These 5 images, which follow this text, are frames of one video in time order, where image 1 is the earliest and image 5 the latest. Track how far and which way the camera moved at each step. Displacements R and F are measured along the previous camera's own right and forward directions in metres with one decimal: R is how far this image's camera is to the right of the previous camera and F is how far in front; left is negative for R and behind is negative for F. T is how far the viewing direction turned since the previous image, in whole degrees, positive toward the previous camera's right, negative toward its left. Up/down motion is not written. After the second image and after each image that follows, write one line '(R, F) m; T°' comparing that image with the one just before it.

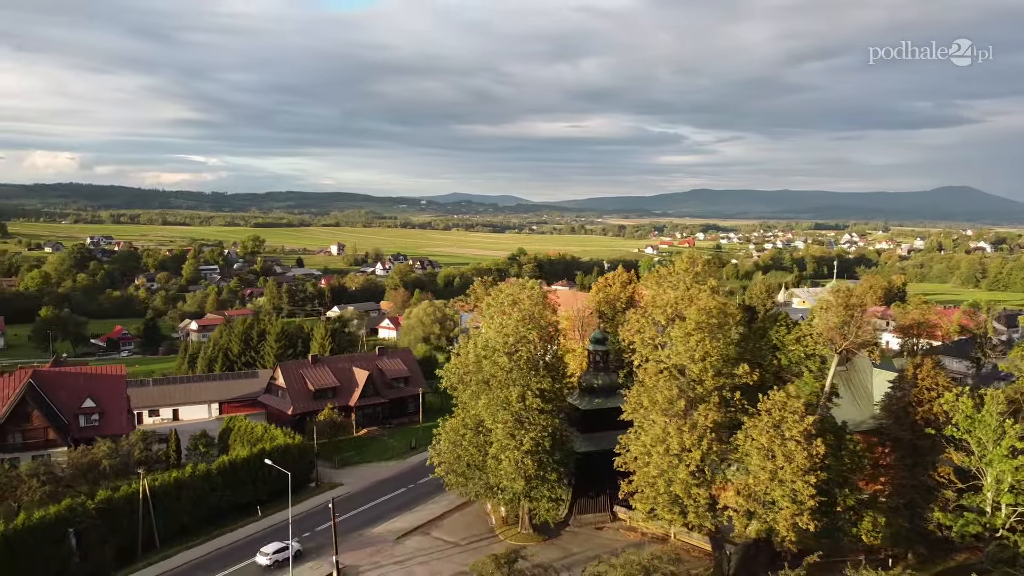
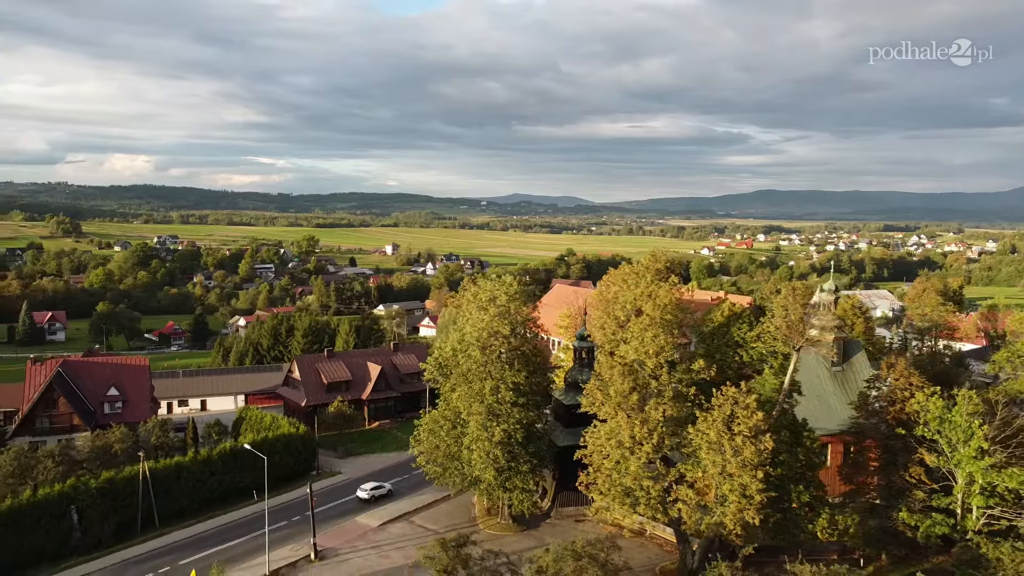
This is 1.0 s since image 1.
(+2.9, -0.7) m; -4°
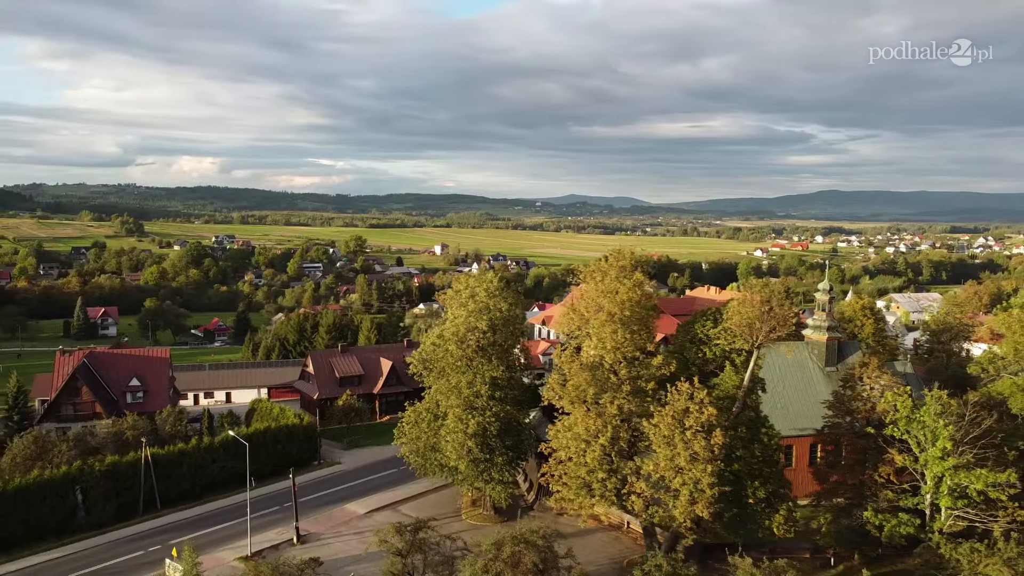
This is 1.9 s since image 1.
(+2.8, -0.7) m; -4°
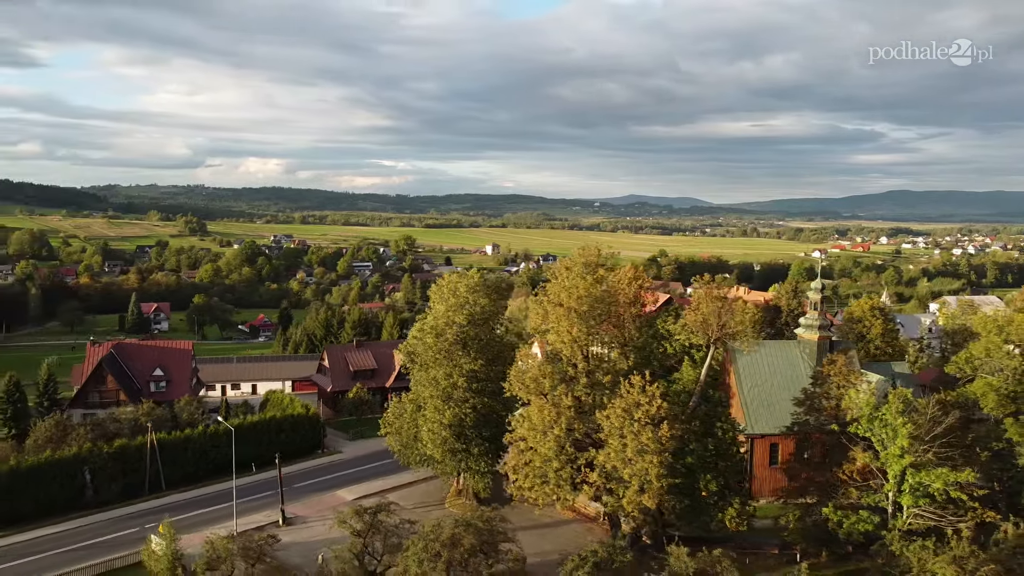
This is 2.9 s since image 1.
(+3.0, -0.8) m; -4°
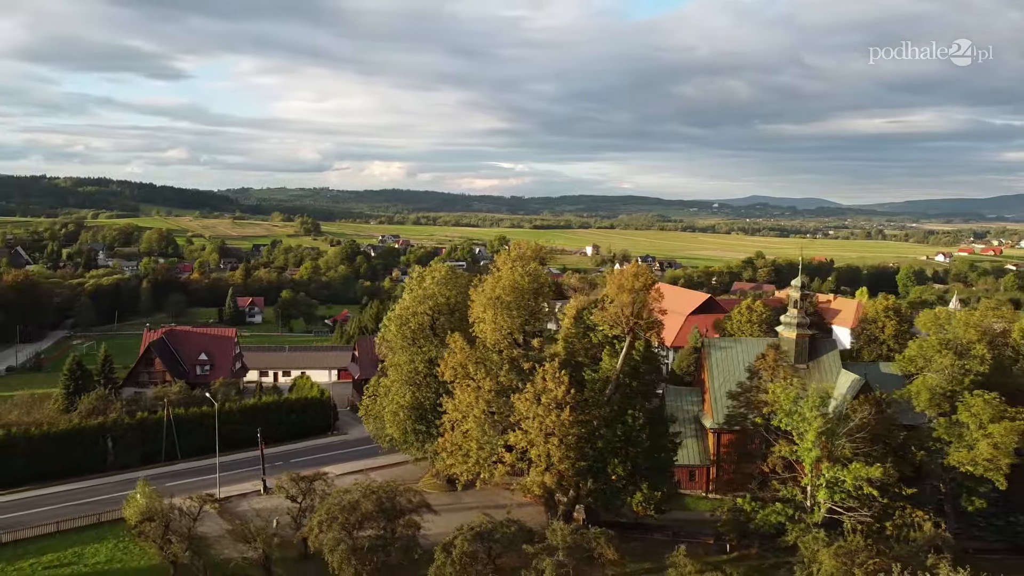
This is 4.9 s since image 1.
(+6.1, -1.3) m; -8°
